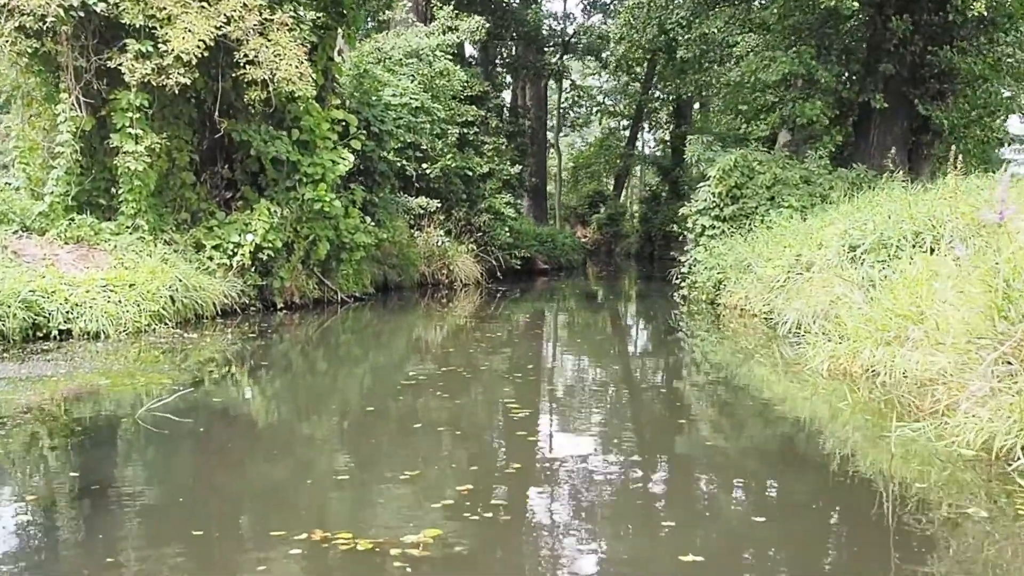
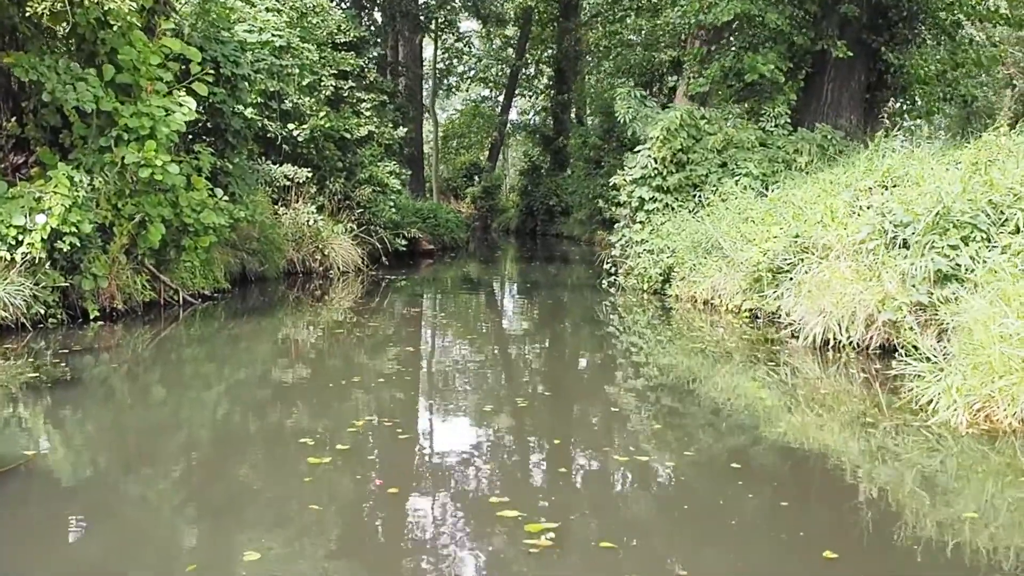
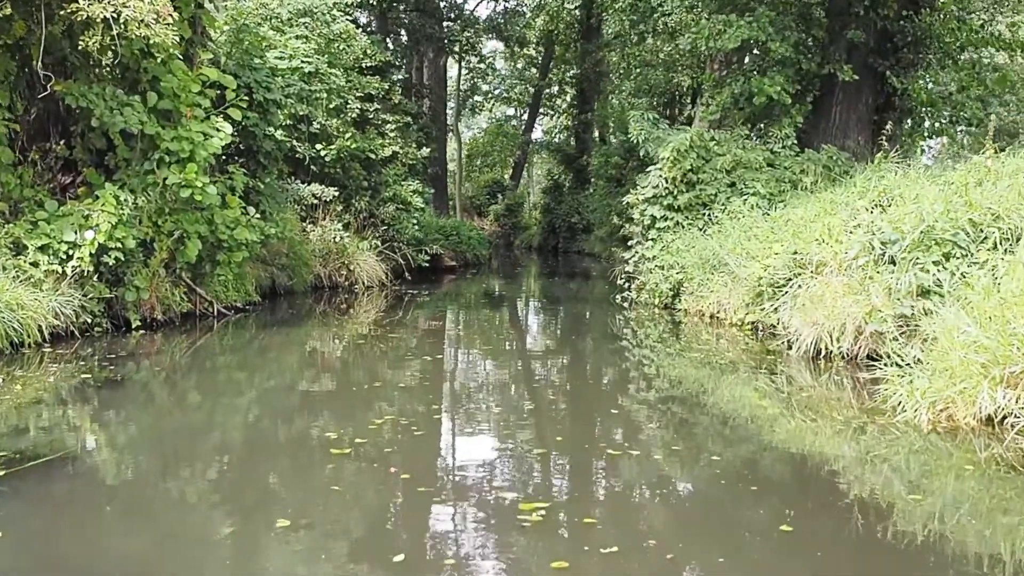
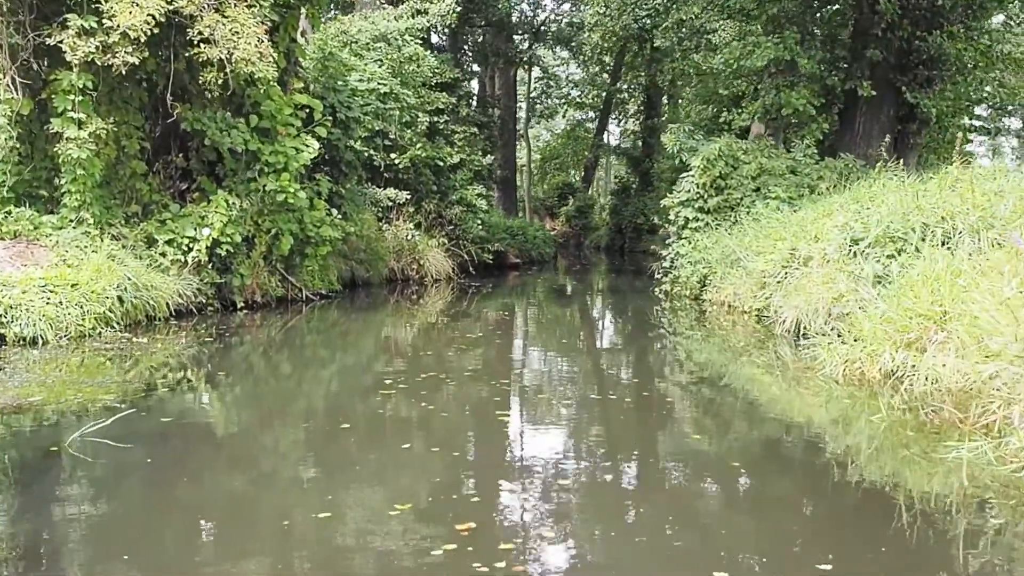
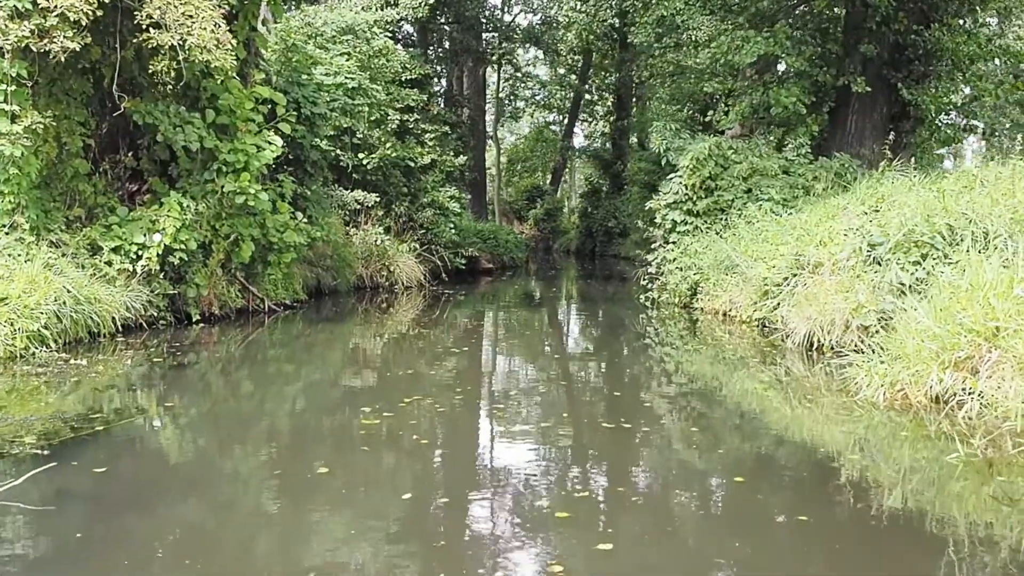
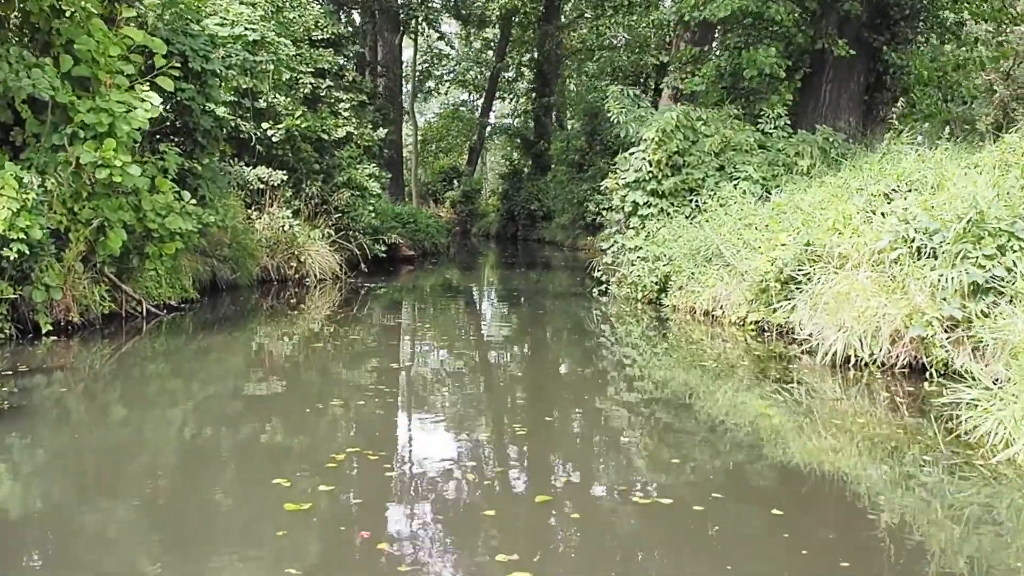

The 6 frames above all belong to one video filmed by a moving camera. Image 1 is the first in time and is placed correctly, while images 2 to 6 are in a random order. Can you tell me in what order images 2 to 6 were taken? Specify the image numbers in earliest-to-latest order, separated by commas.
4, 5, 3, 2, 6
